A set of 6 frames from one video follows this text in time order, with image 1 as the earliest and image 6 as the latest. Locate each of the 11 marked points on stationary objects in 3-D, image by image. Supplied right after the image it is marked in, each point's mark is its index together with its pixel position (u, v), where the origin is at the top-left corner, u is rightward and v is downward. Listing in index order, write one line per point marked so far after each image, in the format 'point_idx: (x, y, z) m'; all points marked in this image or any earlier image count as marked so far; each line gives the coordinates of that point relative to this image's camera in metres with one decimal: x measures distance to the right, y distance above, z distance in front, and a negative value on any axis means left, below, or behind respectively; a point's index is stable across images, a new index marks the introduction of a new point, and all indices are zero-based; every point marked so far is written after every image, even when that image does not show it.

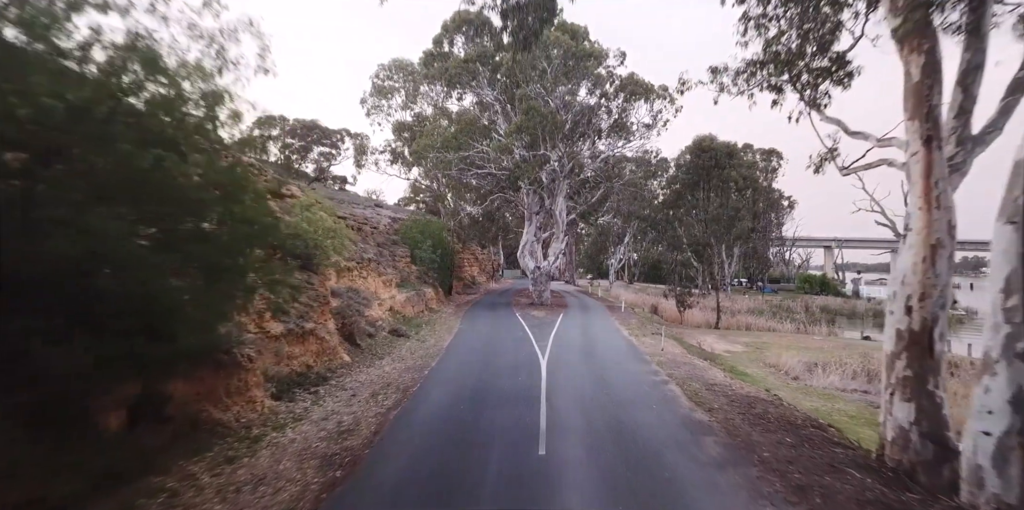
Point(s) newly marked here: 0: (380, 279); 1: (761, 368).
0: (-6.7, -1.2, +19.0) m
1: (+11.8, -5.3, +18.1) m
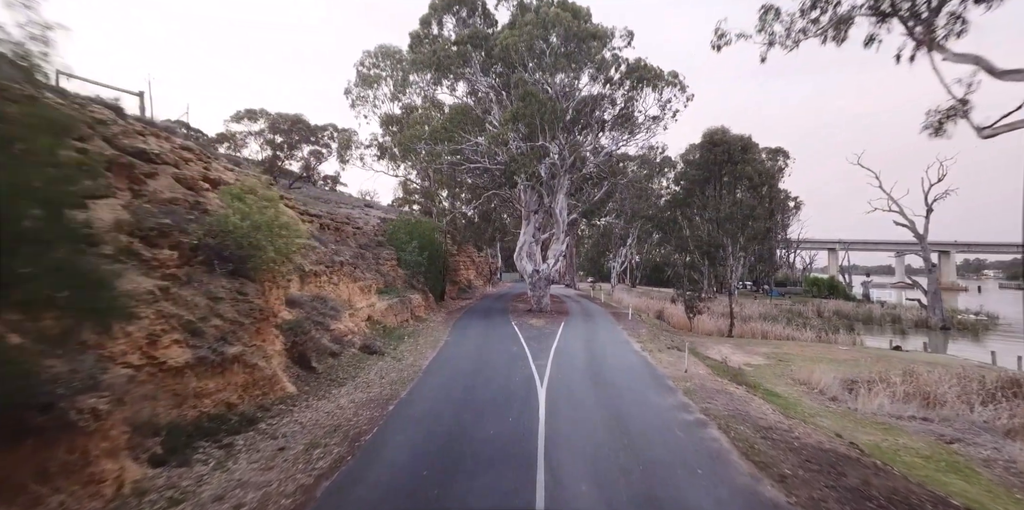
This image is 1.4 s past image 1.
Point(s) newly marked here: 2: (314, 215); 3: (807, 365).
0: (-7.0, -1.3, +16.7) m
1: (+11.5, -5.4, +15.8) m
2: (-9.6, +1.9, +18.4) m
3: (+15.1, -5.6, +19.5) m
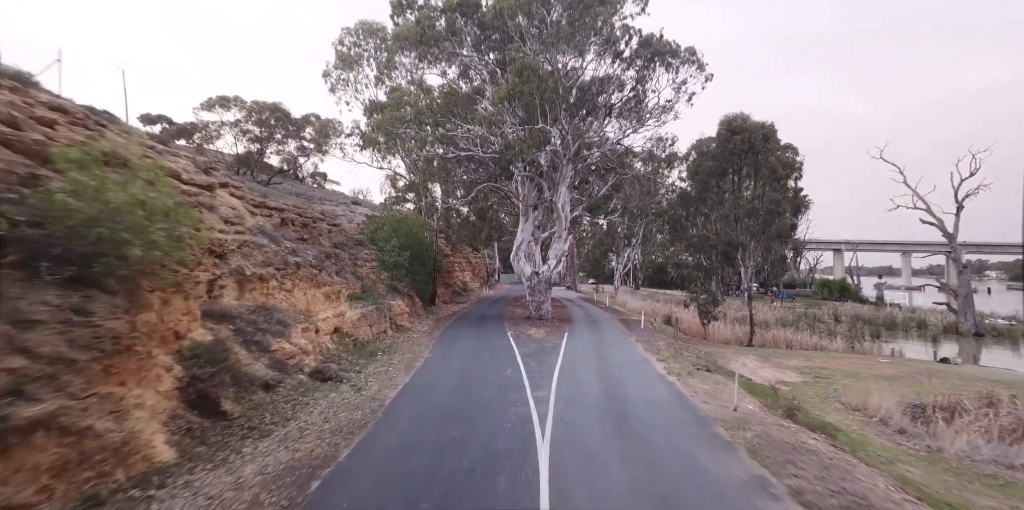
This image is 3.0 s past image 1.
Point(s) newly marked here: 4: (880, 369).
0: (-7.2, -1.3, +13.9) m
1: (+11.4, -5.4, +13.0) m
2: (-9.8, +1.9, +15.6) m
3: (+14.9, -5.6, +16.7) m
4: (+18.3, -5.7, +19.0) m
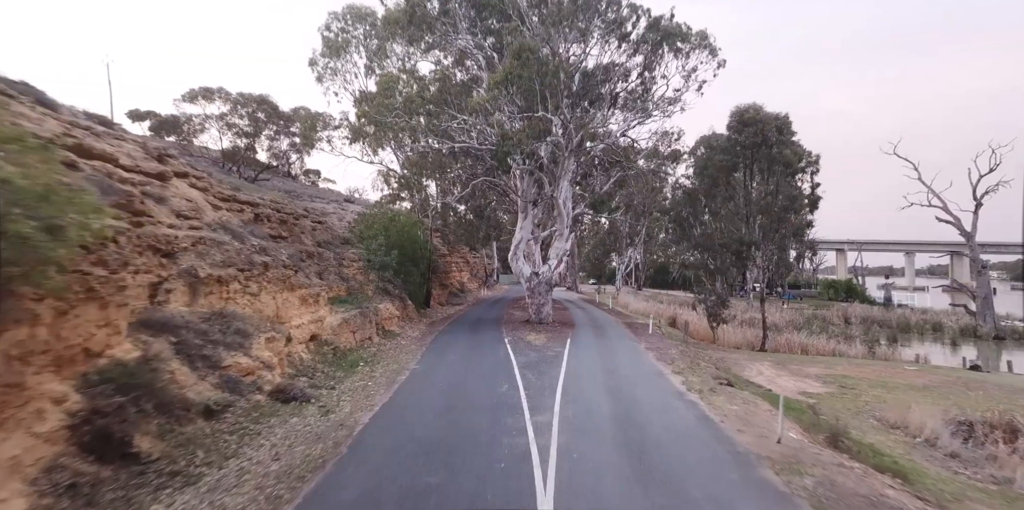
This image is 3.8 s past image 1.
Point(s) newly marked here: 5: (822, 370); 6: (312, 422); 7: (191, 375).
0: (-7.3, -1.3, +12.4) m
1: (+11.3, -5.4, +11.5) m
2: (-9.9, +1.9, +14.1) m
3: (+14.8, -5.6, +15.2) m
4: (+18.2, -5.6, +17.5) m
5: (+15.7, -5.8, +19.4) m
6: (-4.1, -3.4, +8.0) m
7: (-6.2, -2.3, +7.5) m
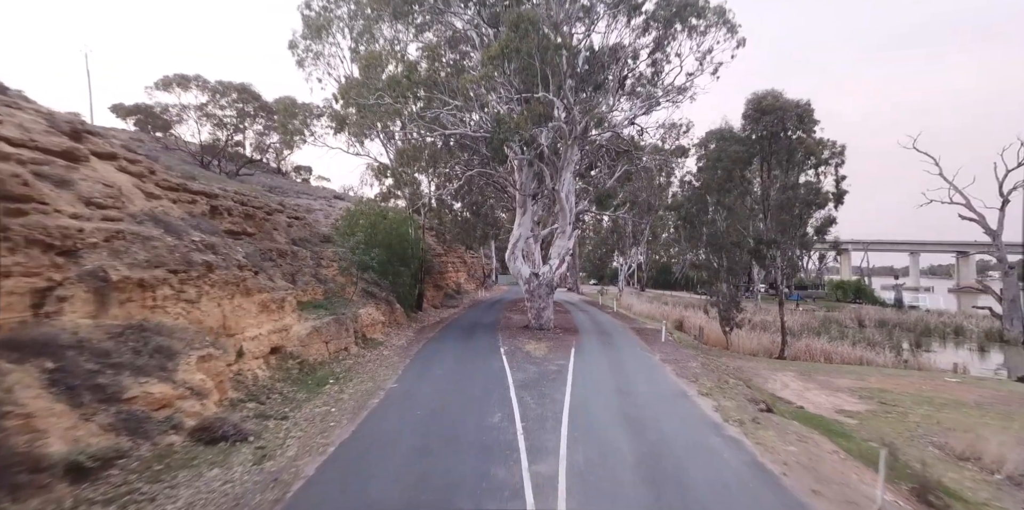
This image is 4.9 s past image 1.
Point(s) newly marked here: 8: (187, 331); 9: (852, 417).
0: (-7.4, -1.2, +10.4) m
1: (+11.1, -5.3, +9.6) m
2: (-10.0, +2.0, +12.1) m
3: (+14.7, -5.6, +13.3) m
4: (+18.1, -5.6, +15.6) m
5: (+15.6, -5.8, +17.5) m
6: (-4.2, -3.4, +6.0) m
7: (-6.3, -2.3, +5.5) m
8: (-7.2, -1.7, +8.5) m
9: (+11.8, -5.6, +13.4) m
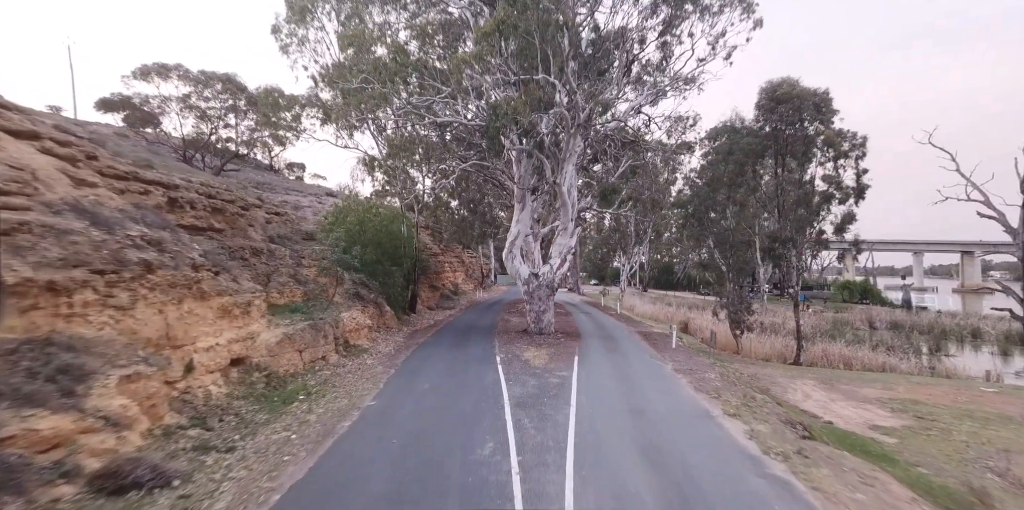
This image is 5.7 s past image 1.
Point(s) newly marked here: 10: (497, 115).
0: (-7.5, -1.2, +8.9) m
1: (+11.0, -5.3, +8.1) m
2: (-10.1, +2.0, +10.7) m
3: (+14.6, -5.5, +11.8) m
4: (+18.0, -5.5, +14.1) m
5: (+15.5, -5.7, +16.1) m
6: (-4.3, -3.3, +4.5) m
7: (-6.4, -2.2, +4.1) m
8: (-7.3, -1.6, +7.0) m
9: (+11.7, -5.6, +11.9) m
10: (-0.5, +5.4, +15.0) m
